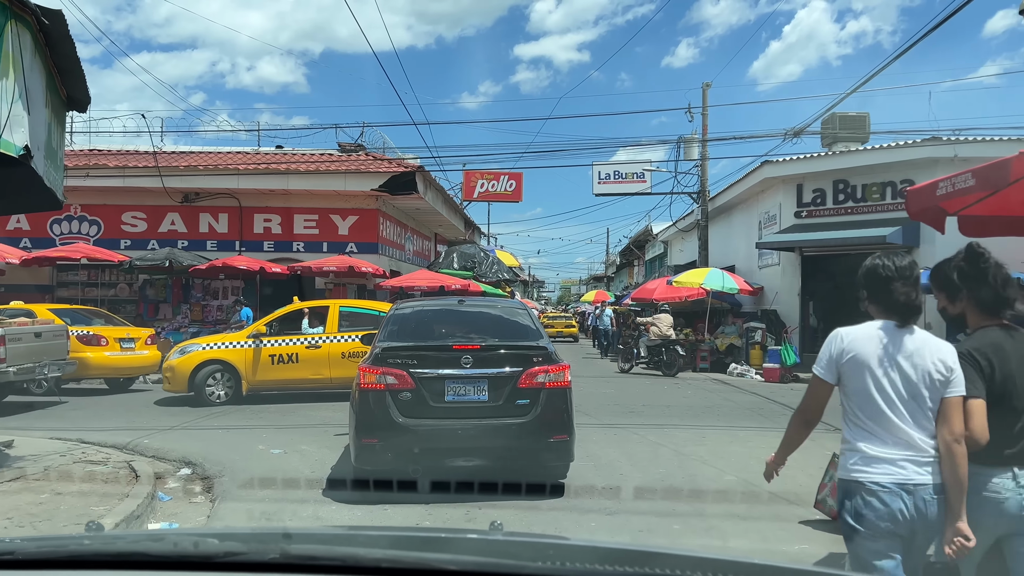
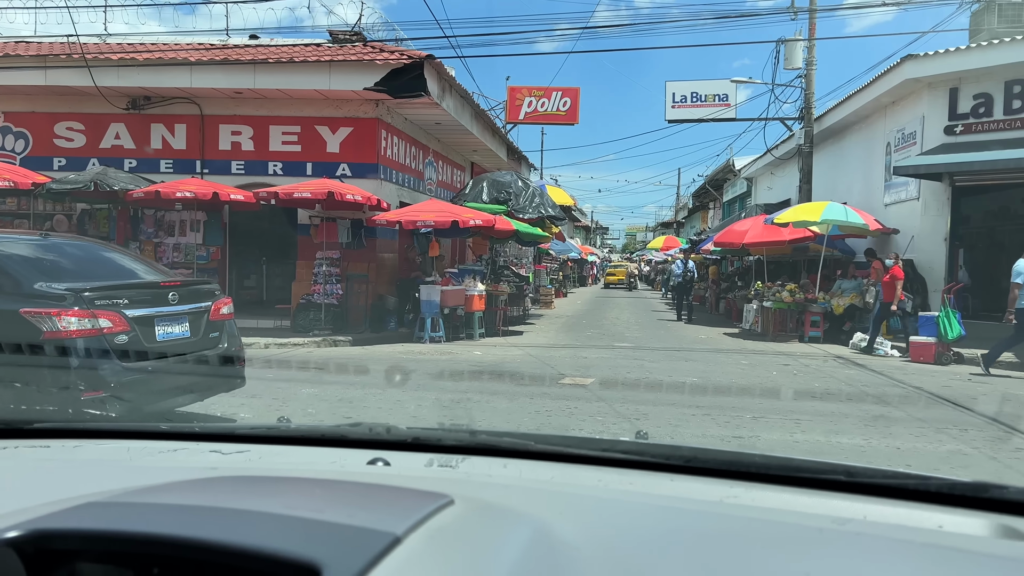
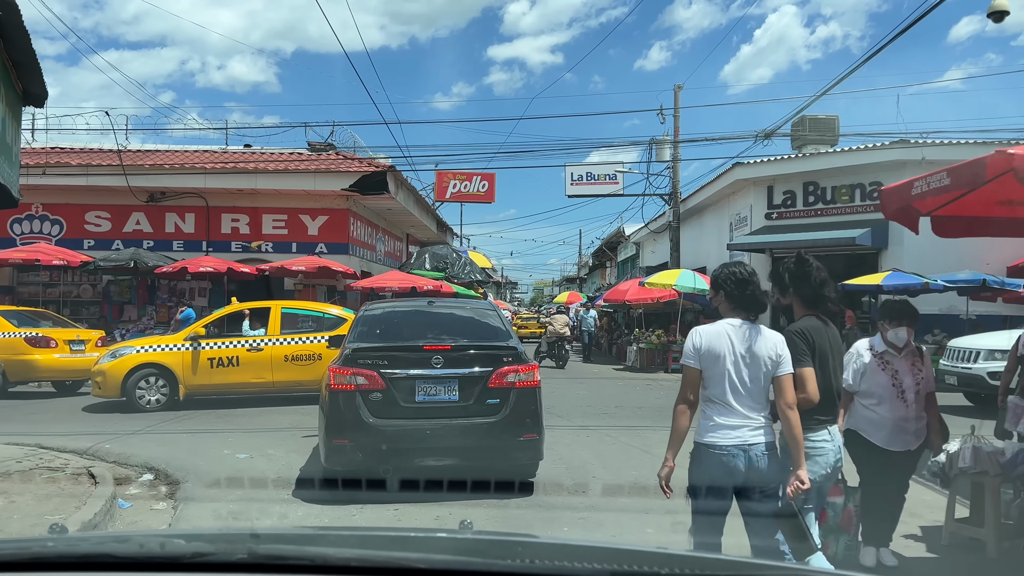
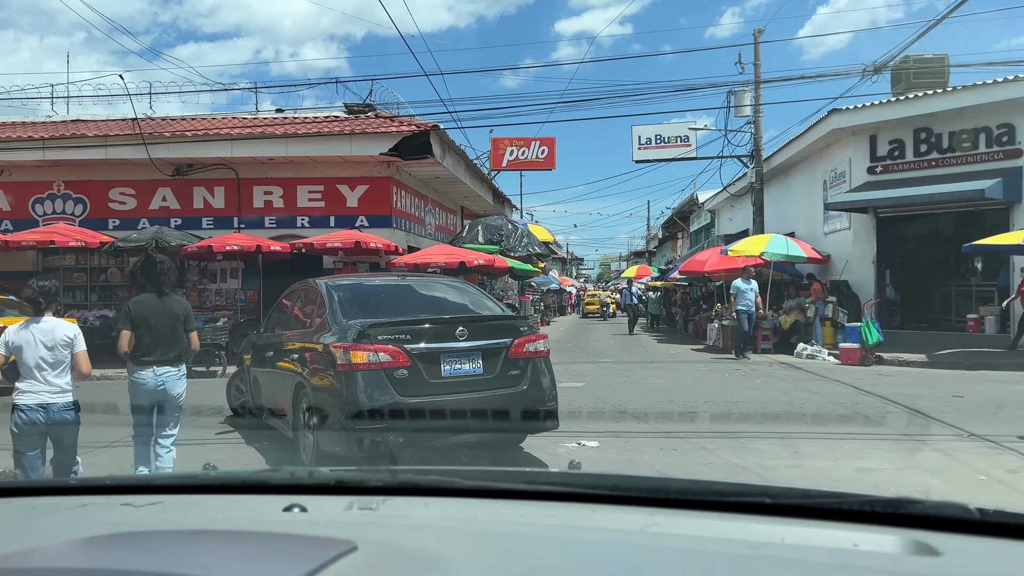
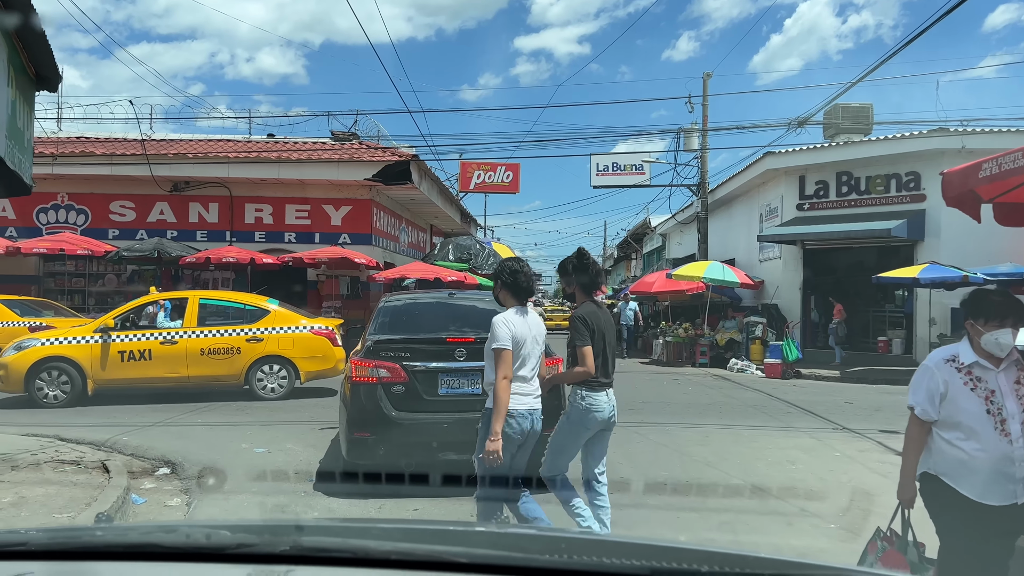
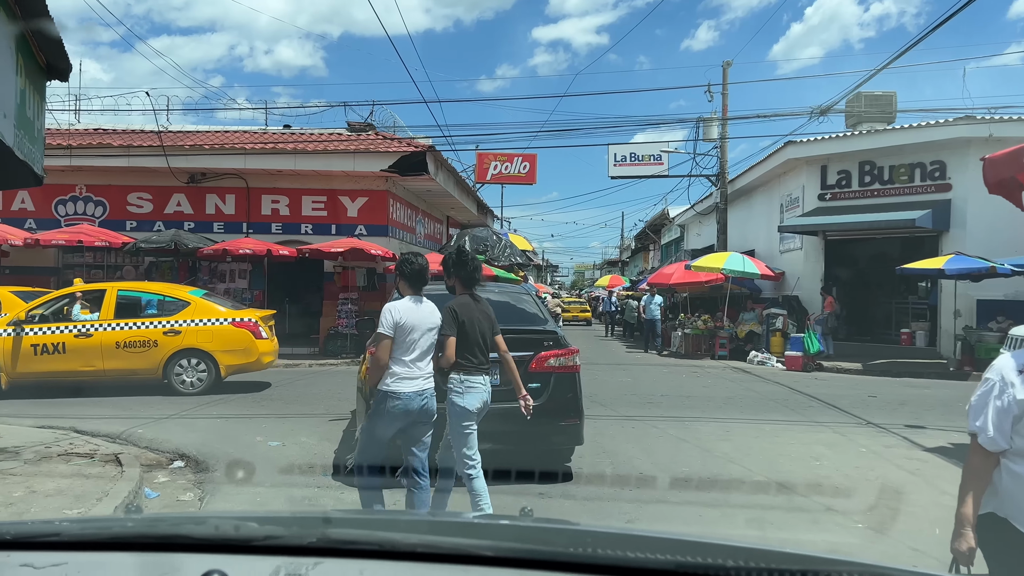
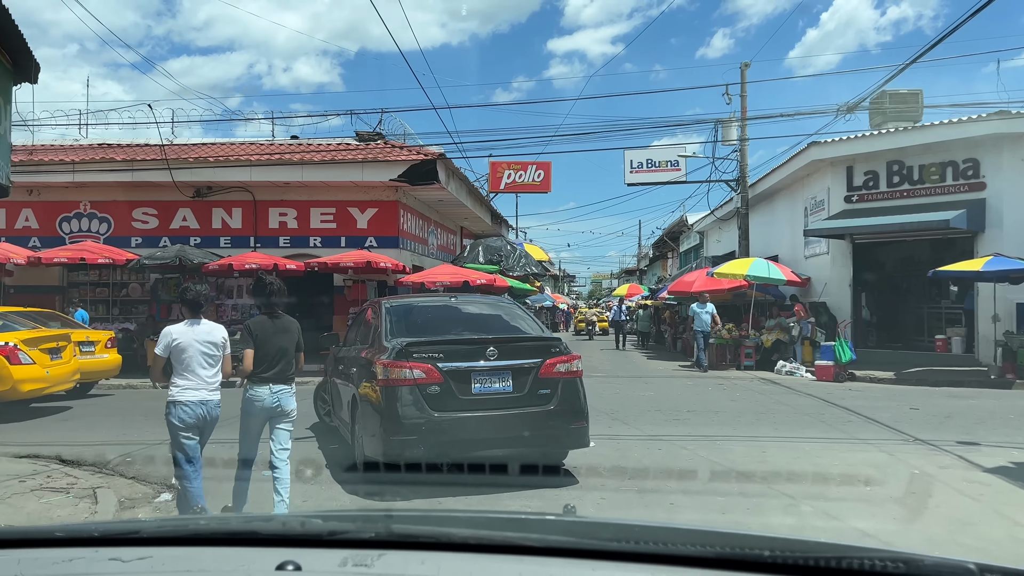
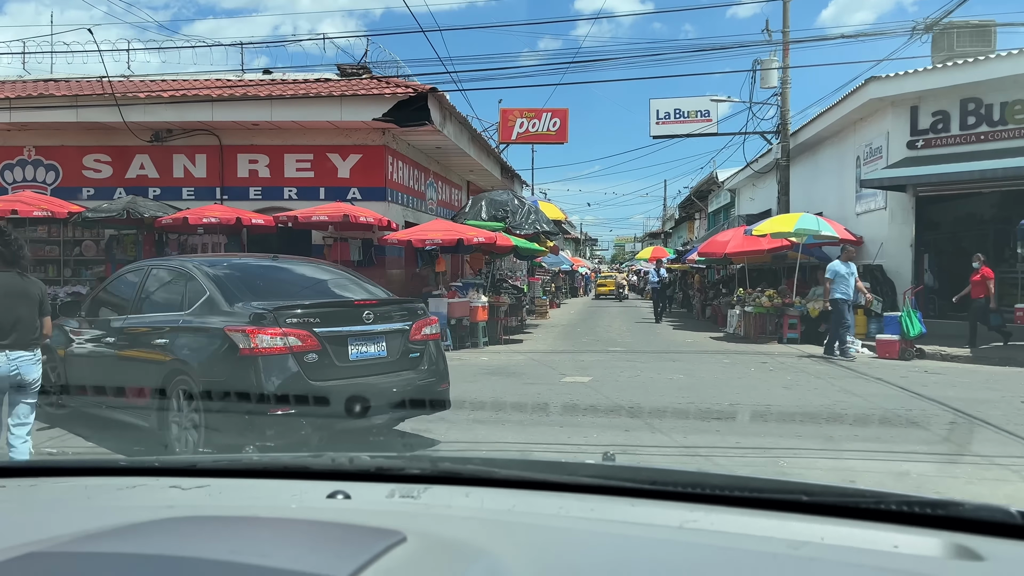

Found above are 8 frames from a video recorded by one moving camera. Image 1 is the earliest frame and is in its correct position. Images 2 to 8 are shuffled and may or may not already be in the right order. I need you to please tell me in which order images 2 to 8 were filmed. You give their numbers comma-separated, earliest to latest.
3, 5, 6, 7, 4, 8, 2
